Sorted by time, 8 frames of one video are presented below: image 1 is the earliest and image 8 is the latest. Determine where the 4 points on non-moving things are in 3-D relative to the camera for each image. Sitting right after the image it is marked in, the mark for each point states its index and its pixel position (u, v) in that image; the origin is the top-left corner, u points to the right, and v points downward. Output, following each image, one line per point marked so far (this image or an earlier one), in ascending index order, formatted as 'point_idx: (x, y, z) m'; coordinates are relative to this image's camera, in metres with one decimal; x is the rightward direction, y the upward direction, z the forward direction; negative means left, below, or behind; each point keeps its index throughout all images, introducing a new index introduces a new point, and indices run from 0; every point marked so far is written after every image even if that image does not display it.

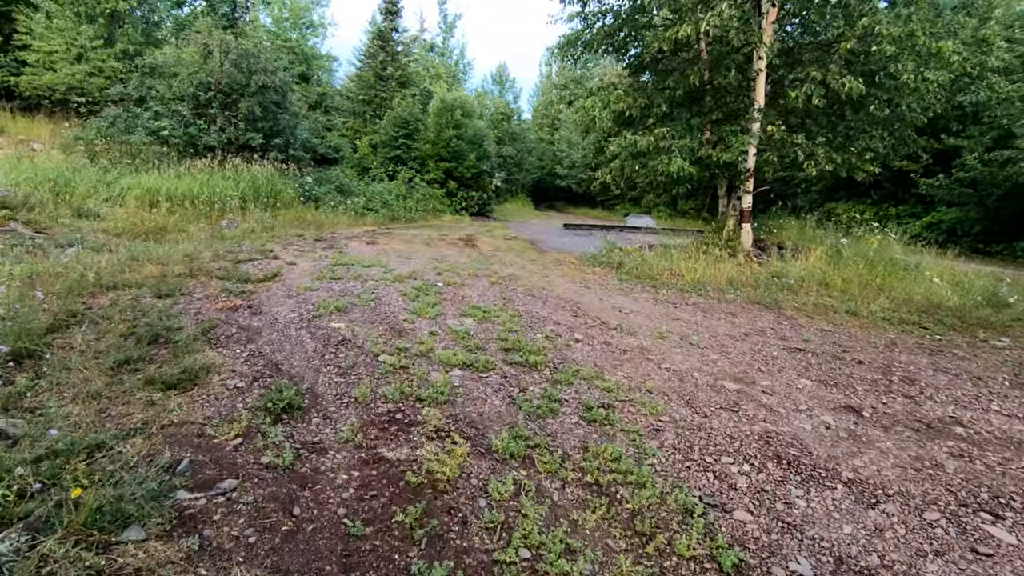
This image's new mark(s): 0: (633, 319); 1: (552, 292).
0: (+1.0, -0.3, +4.6) m
1: (+0.4, 0.0, +5.2) m
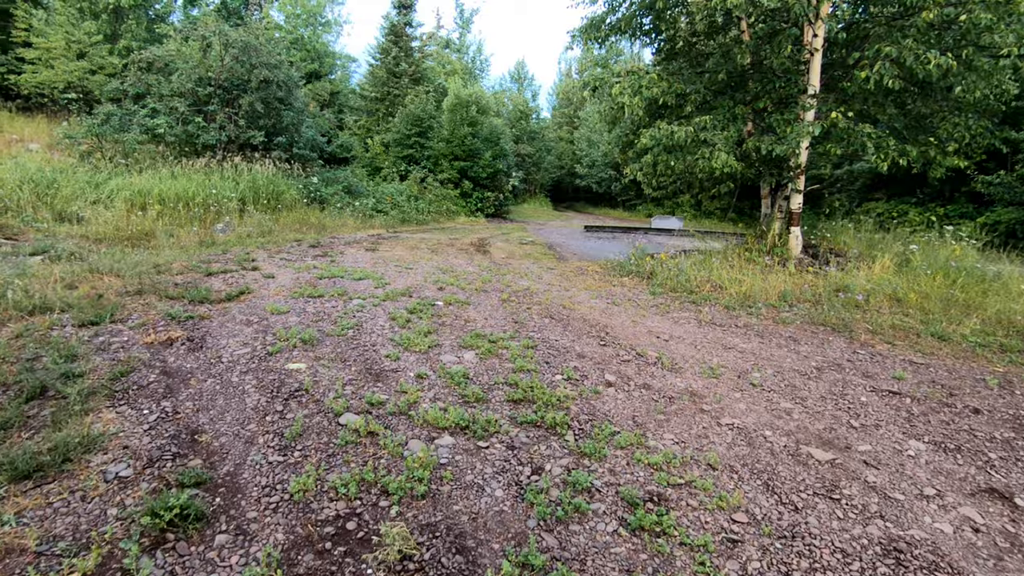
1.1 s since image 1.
0: (+1.1, -0.4, +3.7) m
1: (+0.5, -0.2, +4.3) m
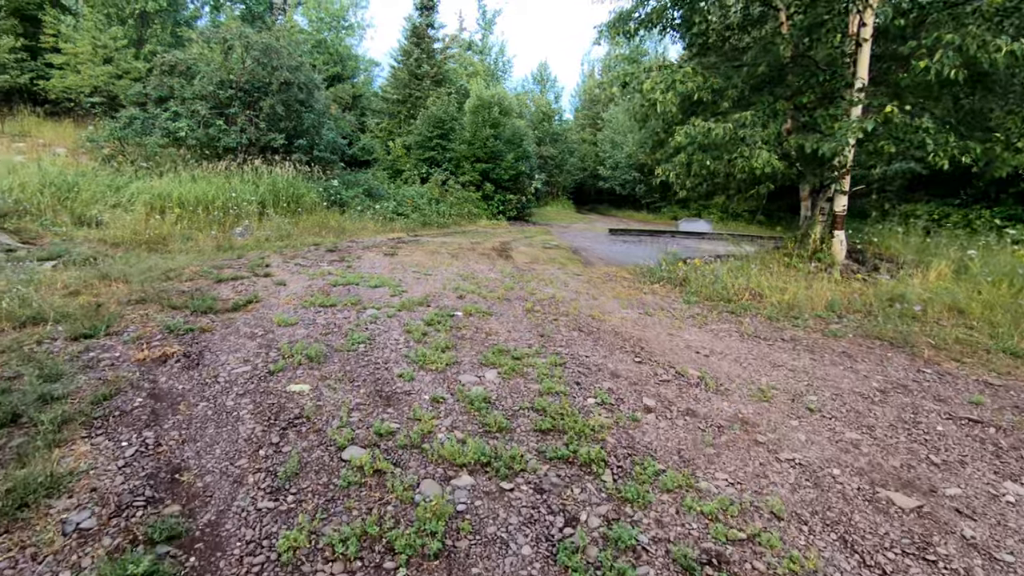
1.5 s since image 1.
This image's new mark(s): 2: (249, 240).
0: (+1.3, -0.5, +3.4) m
1: (+0.7, -0.3, +4.0) m
2: (-3.9, +0.7, +8.1) m
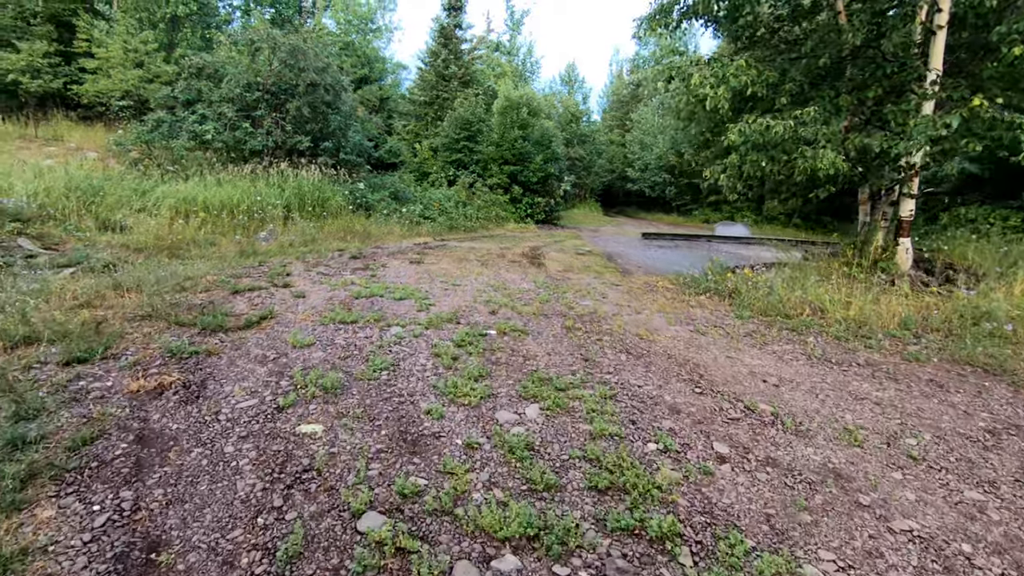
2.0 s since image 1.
0: (+1.5, -0.6, +2.9) m
1: (+0.9, -0.4, +3.6) m
2: (-3.5, +0.6, +7.9) m
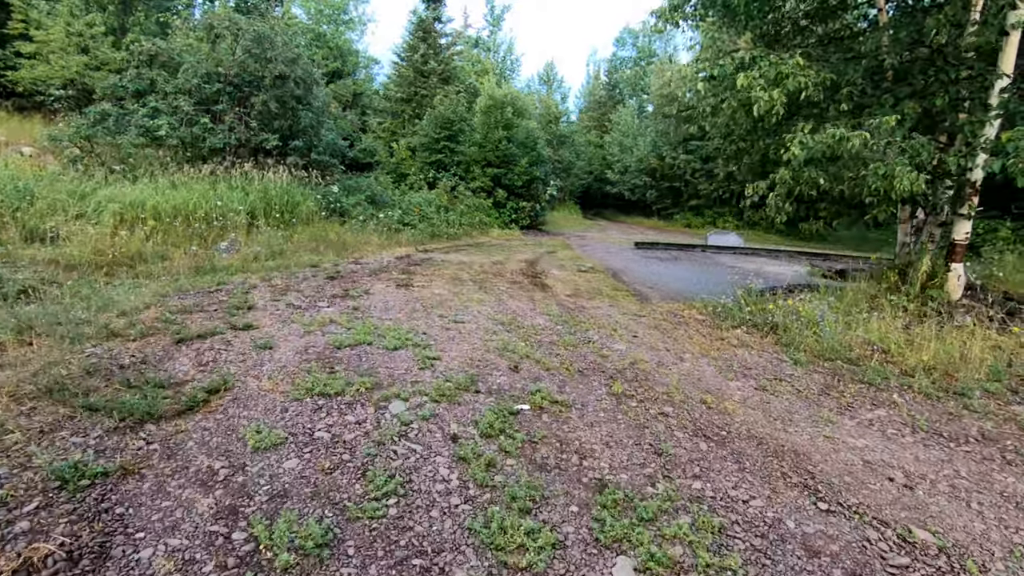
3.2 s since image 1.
0: (+1.7, -0.9, +2.2) m
1: (+1.1, -0.7, +2.8) m
2: (-3.5, +0.4, +6.9) m
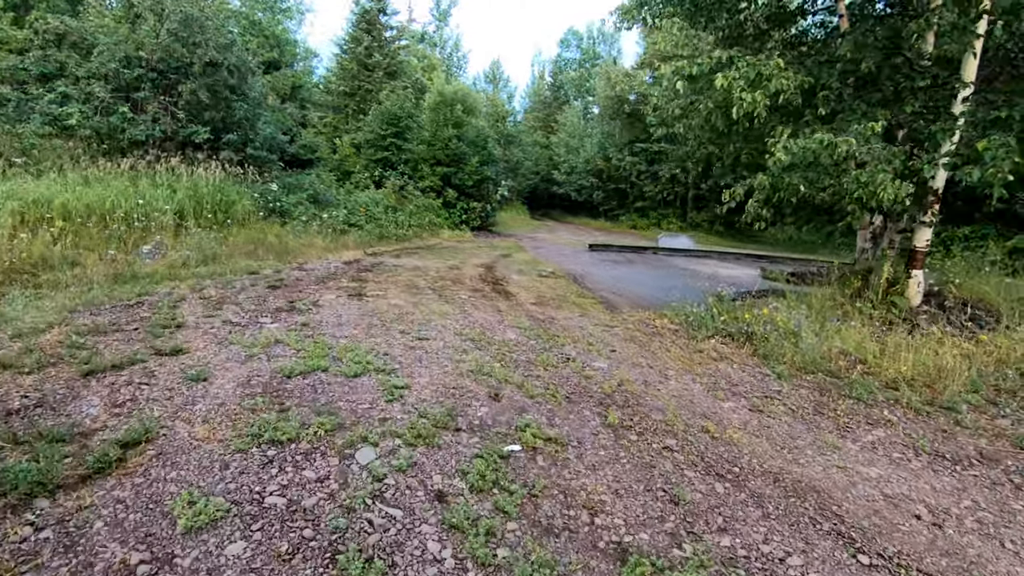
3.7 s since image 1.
0: (+1.7, -1.0, +2.0) m
1: (+1.0, -0.8, +2.5) m
2: (-4.0, +0.3, +6.2) m
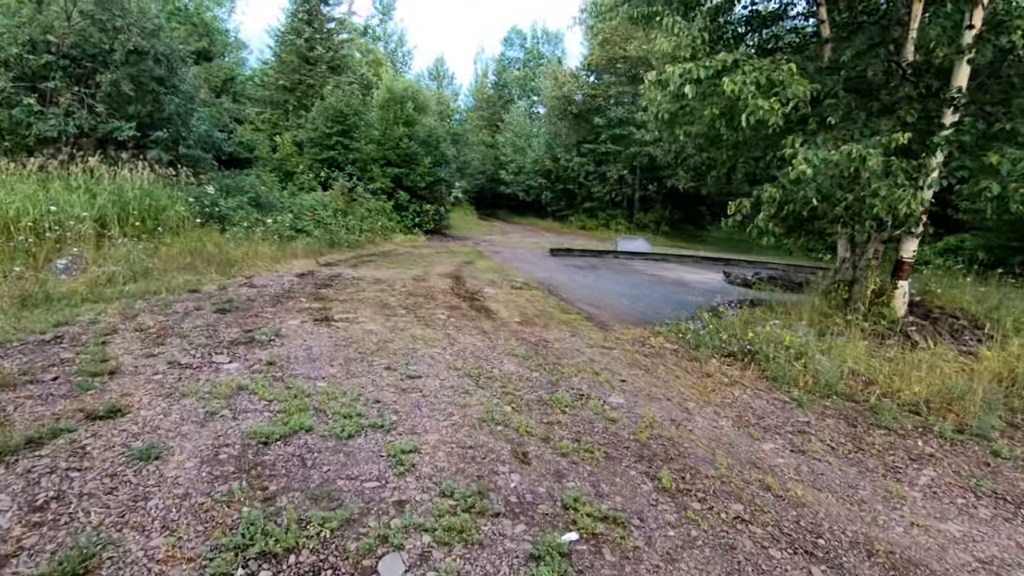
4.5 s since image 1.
0: (+1.9, -1.1, +1.7) m
1: (+1.2, -0.9, +2.2) m
2: (-4.2, 0.0, +5.3) m
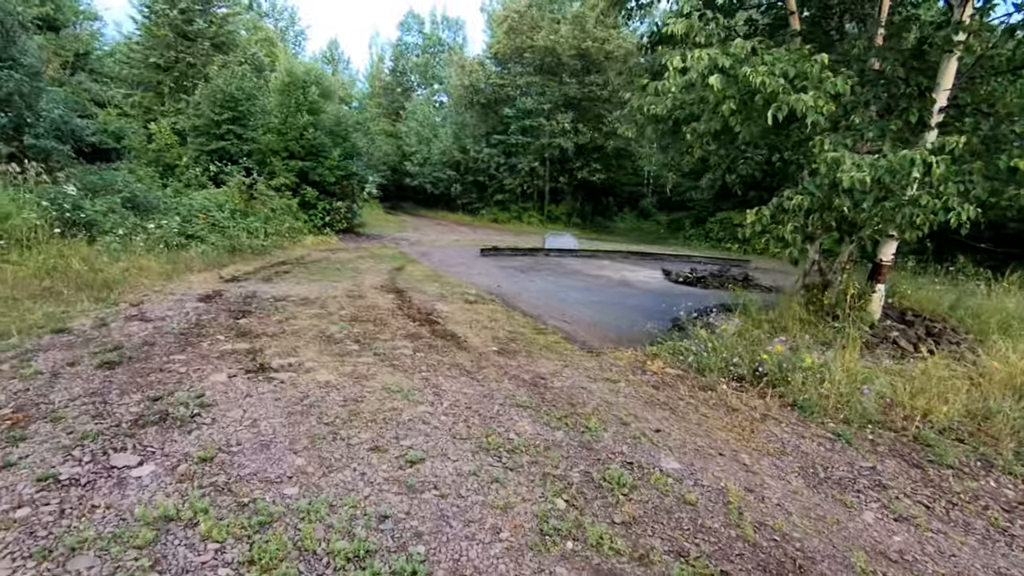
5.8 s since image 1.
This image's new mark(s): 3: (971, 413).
0: (+2.3, -1.3, +1.3) m
1: (+1.5, -1.1, +1.7) m
2: (-4.3, -0.3, +3.7) m
3: (+3.0, -0.8, +3.5) m
